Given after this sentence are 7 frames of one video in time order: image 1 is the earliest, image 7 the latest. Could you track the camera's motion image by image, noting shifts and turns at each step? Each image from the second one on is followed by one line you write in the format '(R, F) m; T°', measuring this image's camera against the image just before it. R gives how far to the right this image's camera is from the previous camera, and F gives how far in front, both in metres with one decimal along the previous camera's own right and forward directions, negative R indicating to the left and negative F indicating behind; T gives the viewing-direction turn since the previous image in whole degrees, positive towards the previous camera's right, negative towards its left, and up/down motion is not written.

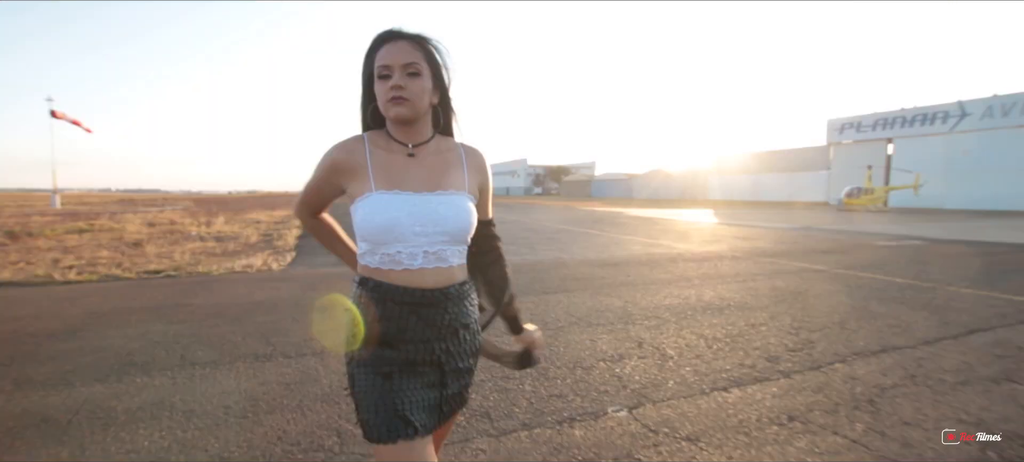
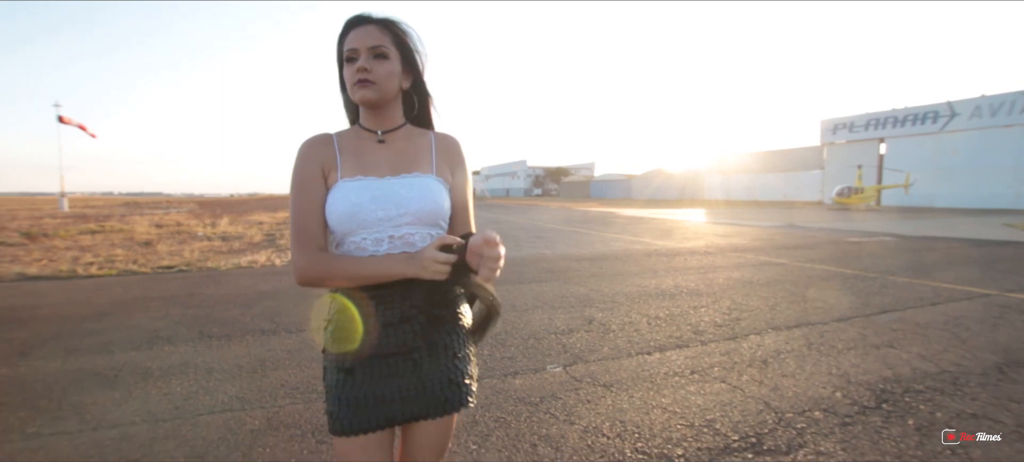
(+0.4, -0.8) m; 0°
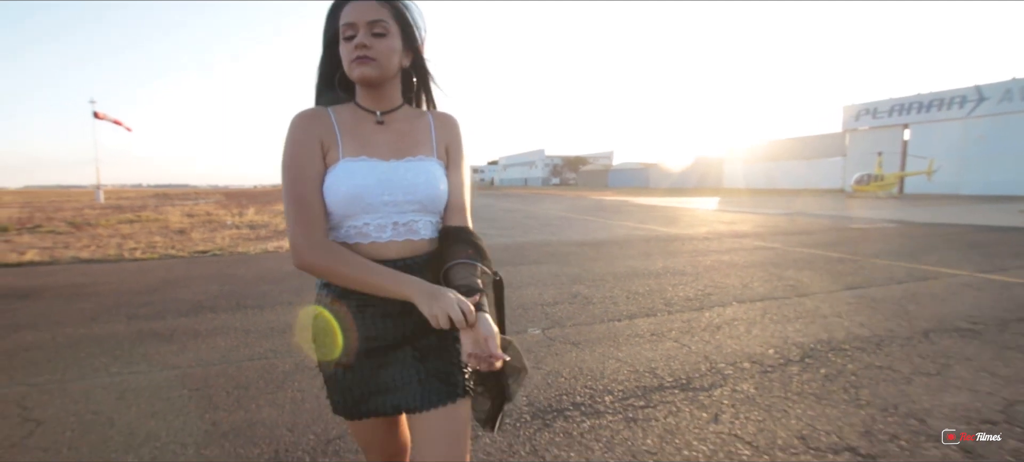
(+0.3, -0.7) m; -2°
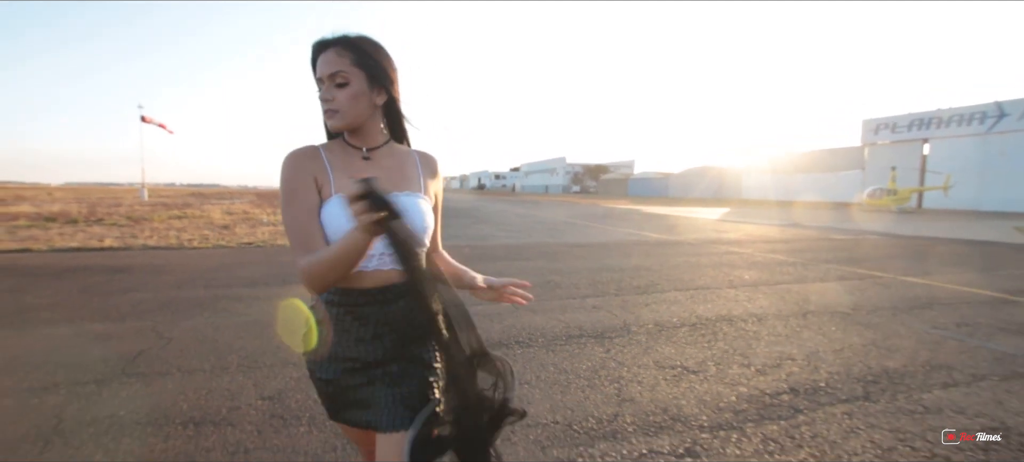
(+0.5, -1.5) m; -3°
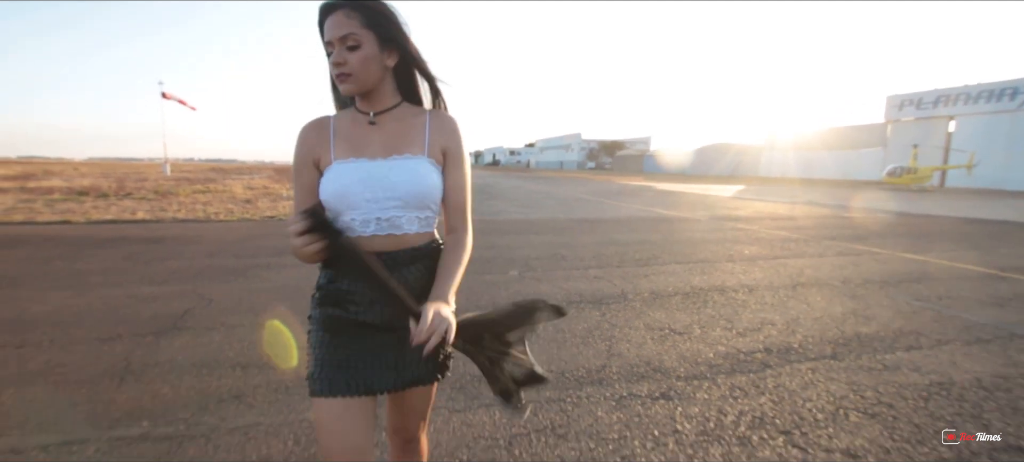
(+0.1, -0.4) m; -2°
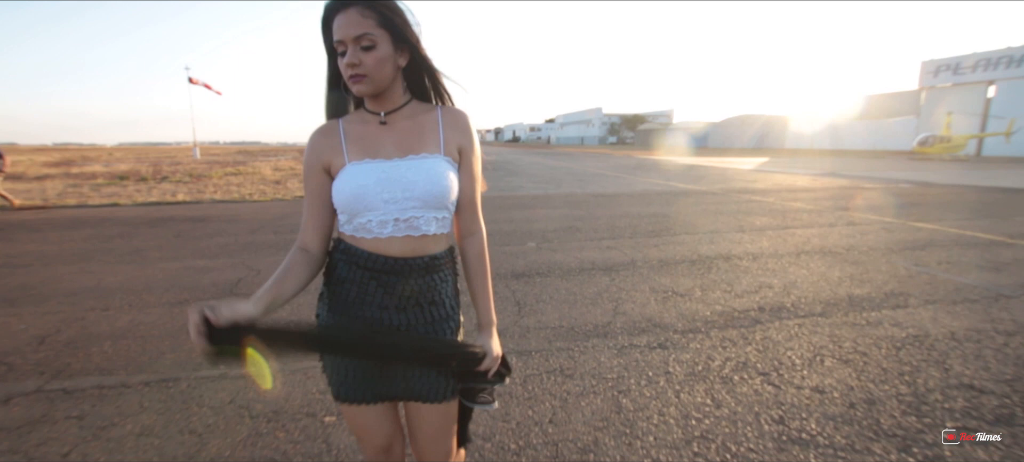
(+0.1, -0.4) m; -3°
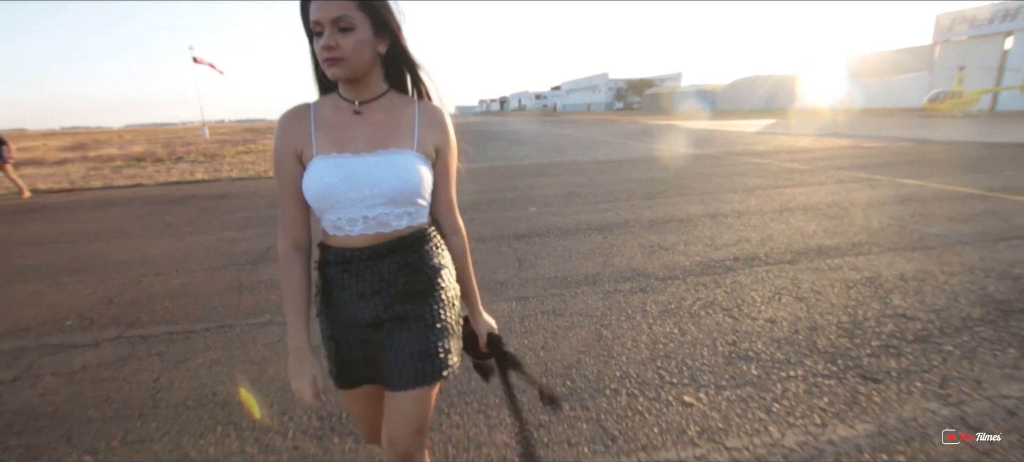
(+0.1, -0.5) m; -1°
